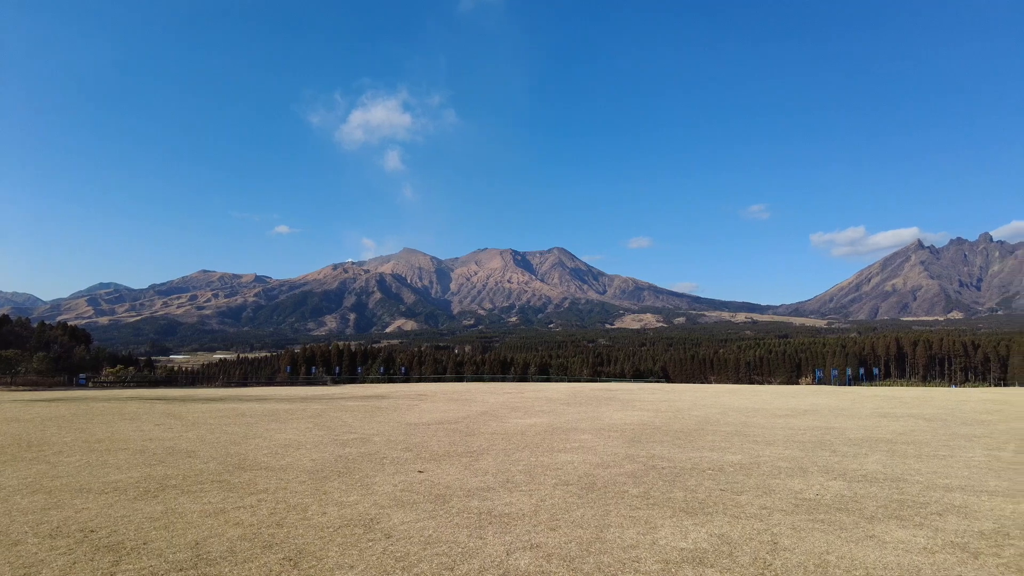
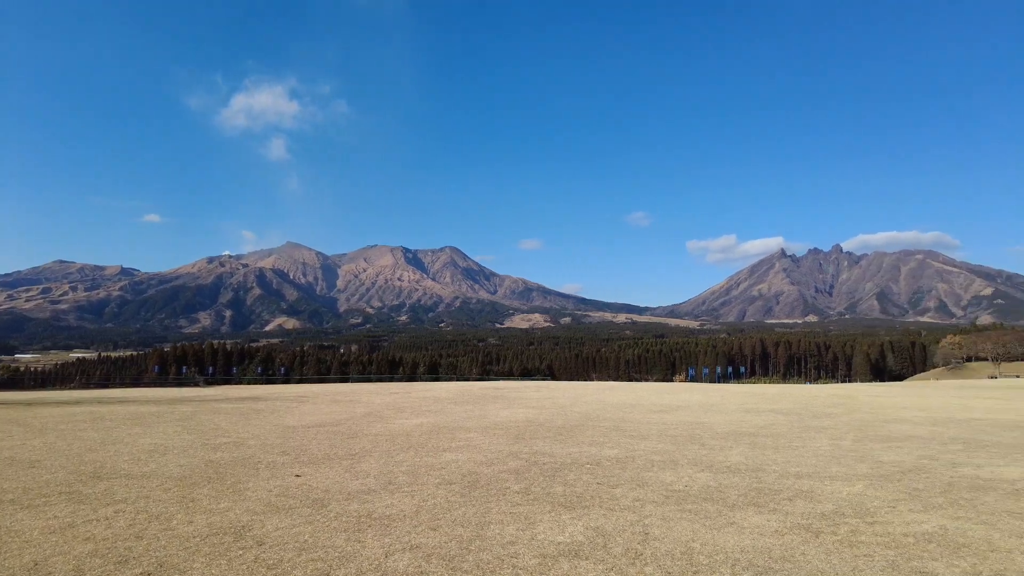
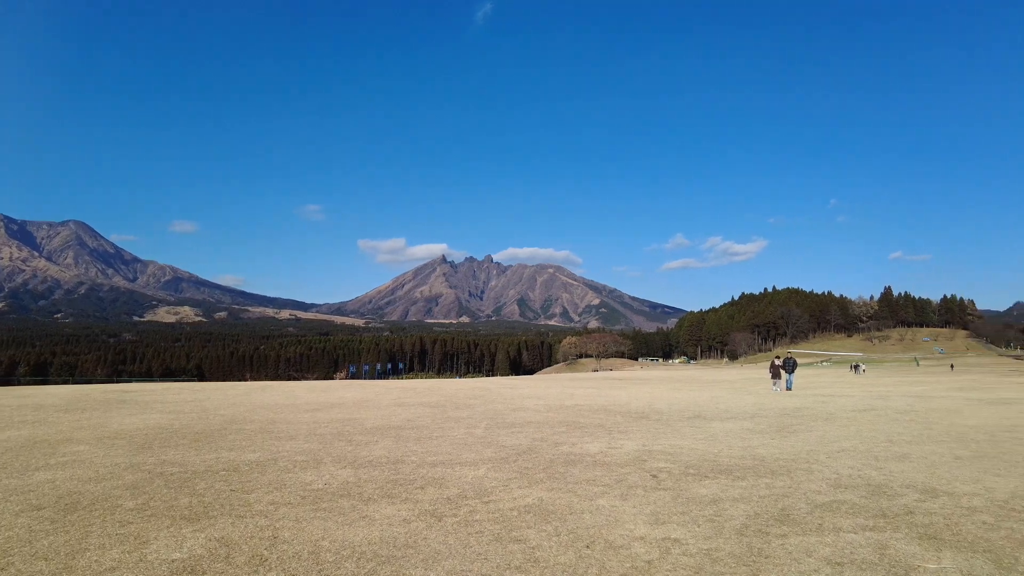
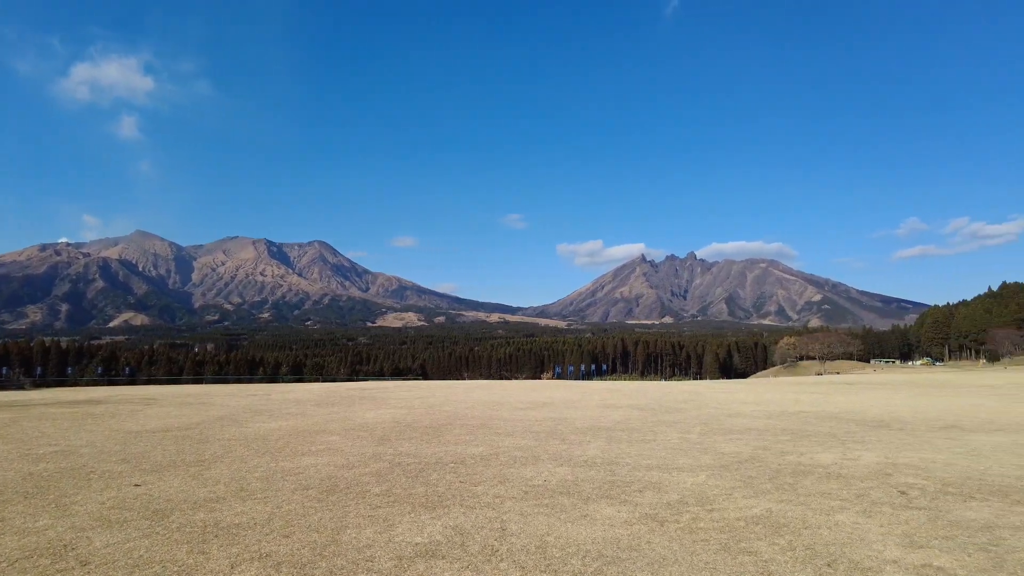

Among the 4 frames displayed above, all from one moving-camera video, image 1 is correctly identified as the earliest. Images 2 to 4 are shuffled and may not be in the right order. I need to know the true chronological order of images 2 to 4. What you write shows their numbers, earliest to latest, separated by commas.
2, 4, 3
